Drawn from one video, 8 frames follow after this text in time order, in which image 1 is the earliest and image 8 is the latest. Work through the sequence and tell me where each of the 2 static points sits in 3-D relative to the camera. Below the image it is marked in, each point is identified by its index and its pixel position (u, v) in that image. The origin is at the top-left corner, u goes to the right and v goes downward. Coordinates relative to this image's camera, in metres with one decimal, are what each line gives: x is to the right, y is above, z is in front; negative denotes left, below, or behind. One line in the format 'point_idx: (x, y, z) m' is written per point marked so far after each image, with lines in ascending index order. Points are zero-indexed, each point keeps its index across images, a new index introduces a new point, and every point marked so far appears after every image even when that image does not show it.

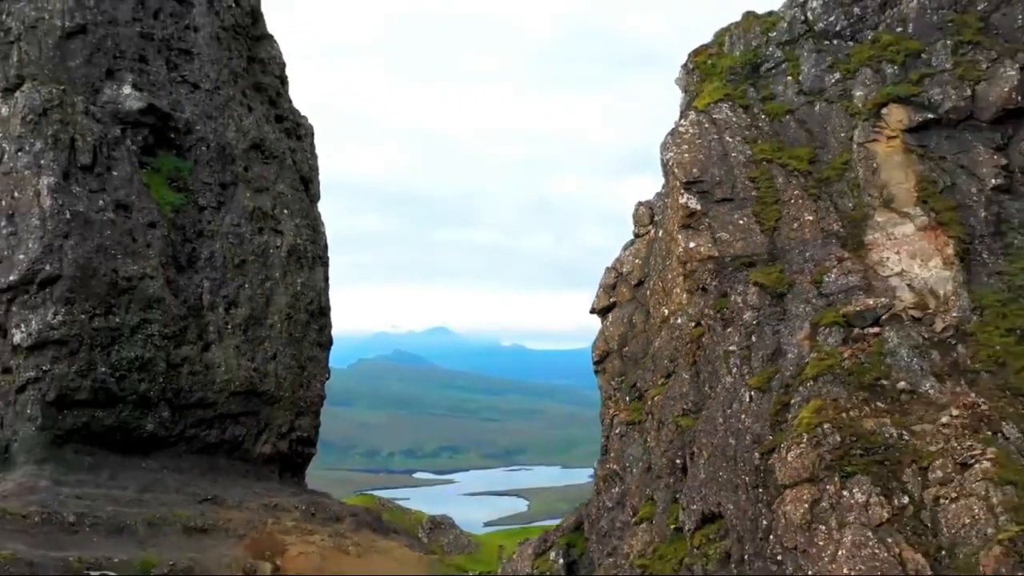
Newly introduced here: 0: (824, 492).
0: (+6.0, -3.9, +17.9) m
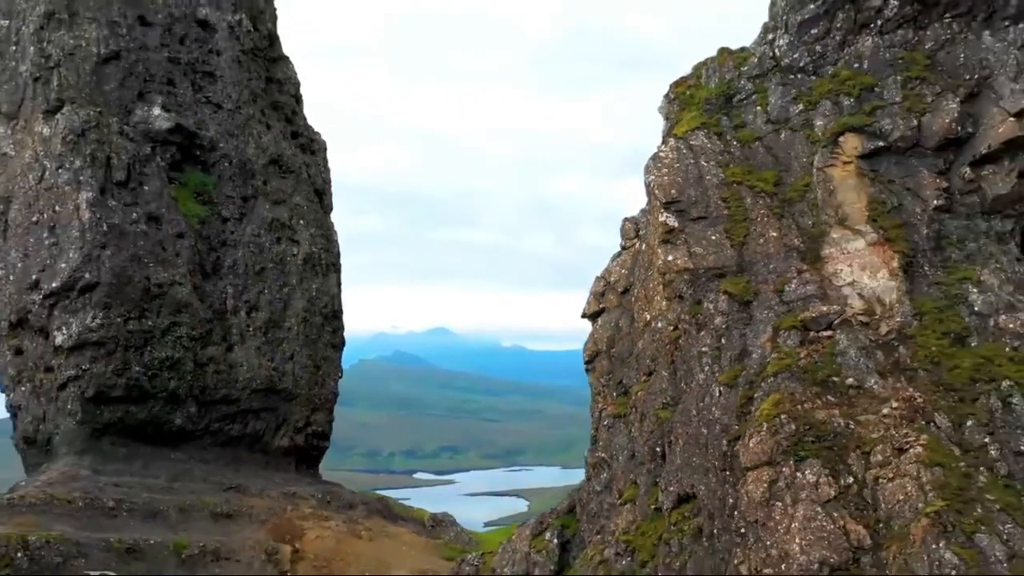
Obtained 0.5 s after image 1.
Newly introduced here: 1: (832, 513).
0: (+6.0, -4.1, +20.7) m
1: (+6.9, -4.8, +20.0) m
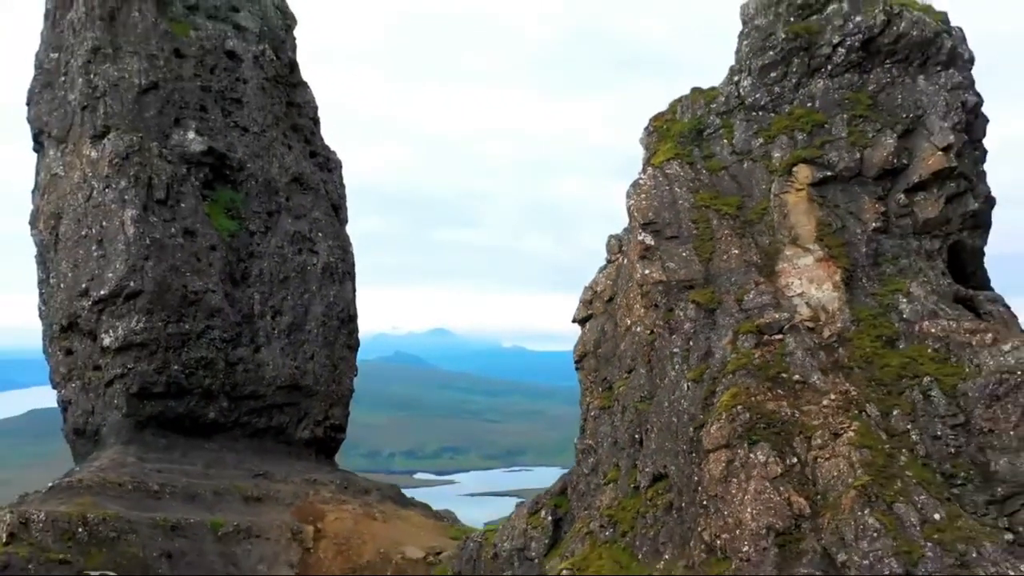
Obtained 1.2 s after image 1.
0: (+5.9, -4.3, +24.7) m
1: (+6.8, -5.1, +24.0) m
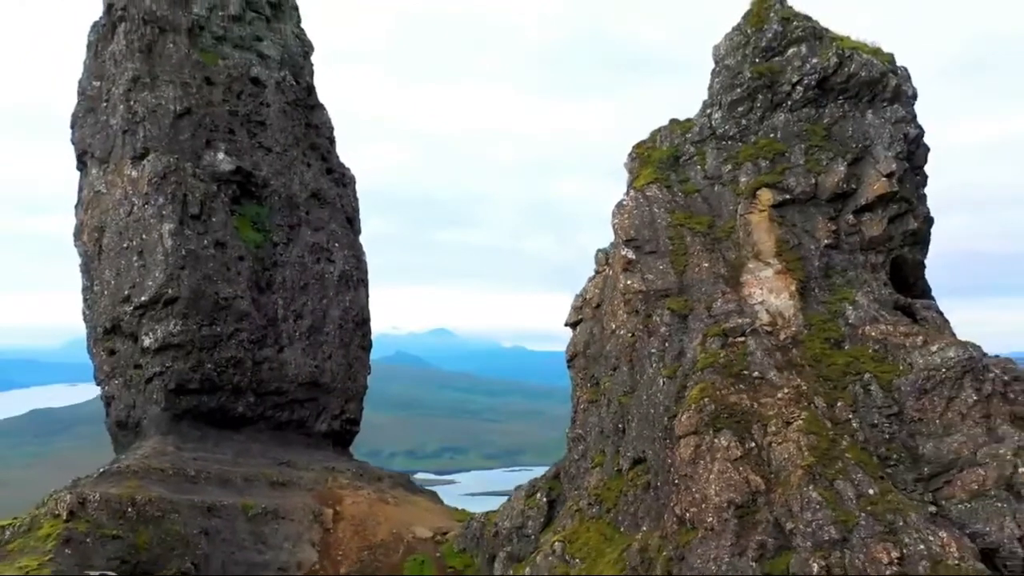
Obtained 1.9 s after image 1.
0: (+5.9, -4.6, +28.9) m
1: (+6.8, -5.4, +28.1) m
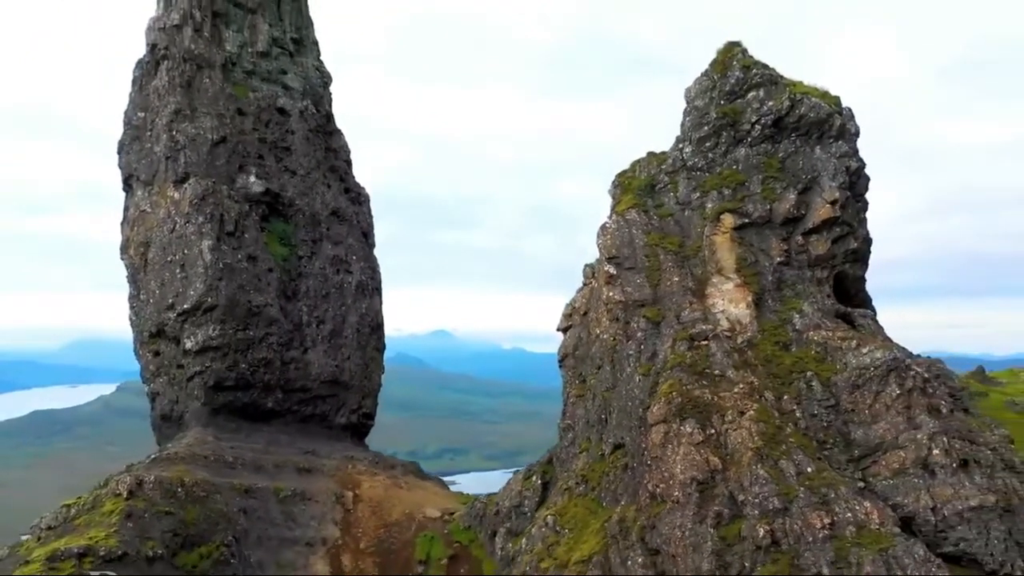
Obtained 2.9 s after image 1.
0: (+5.8, -5.1, +34.4) m
1: (+6.8, -5.8, +33.6) m
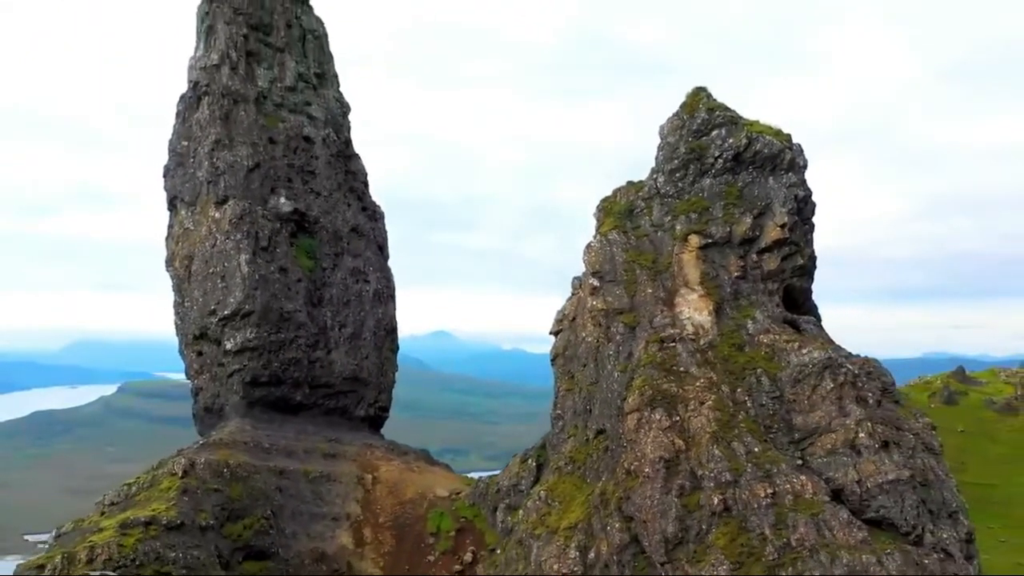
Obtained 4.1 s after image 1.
0: (+5.8, -5.6, +41.2) m
1: (+6.7, -6.3, +40.4) m
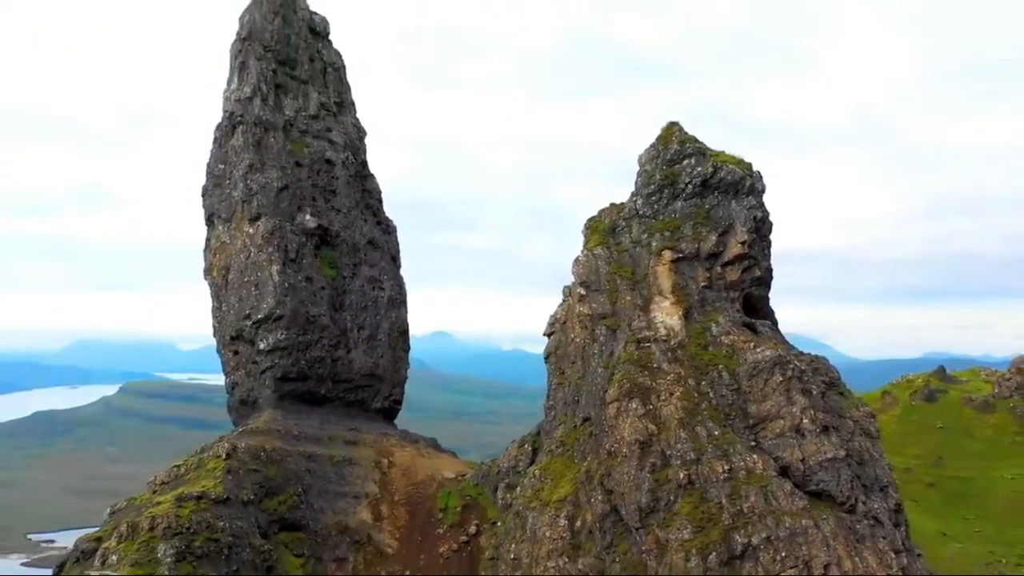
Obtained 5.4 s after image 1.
0: (+5.7, -6.0, +48.5) m
1: (+6.6, -6.7, +47.8) m
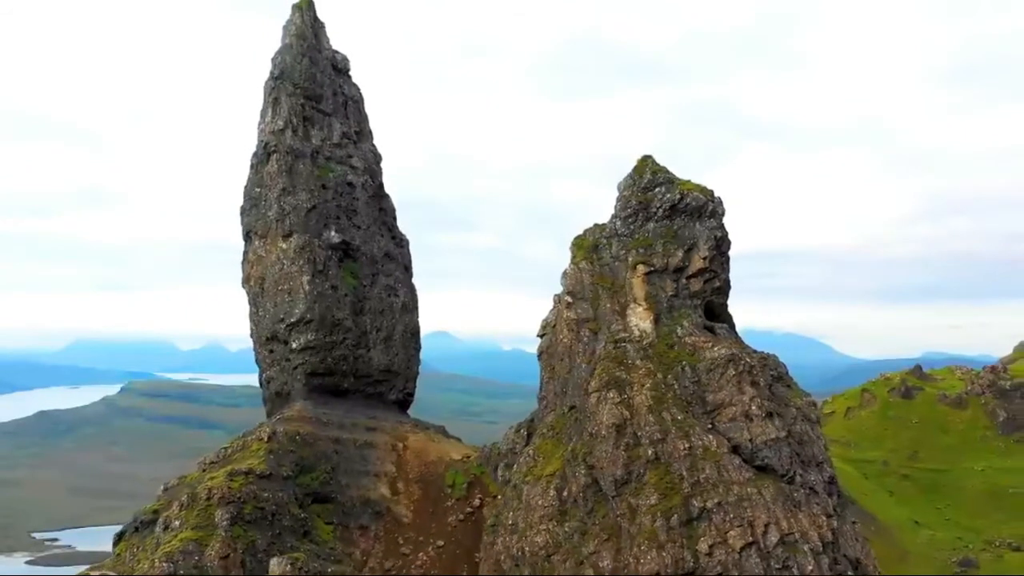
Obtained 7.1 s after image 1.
0: (+5.6, -6.6, +58.2) m
1: (+6.5, -7.3, +57.5) m
